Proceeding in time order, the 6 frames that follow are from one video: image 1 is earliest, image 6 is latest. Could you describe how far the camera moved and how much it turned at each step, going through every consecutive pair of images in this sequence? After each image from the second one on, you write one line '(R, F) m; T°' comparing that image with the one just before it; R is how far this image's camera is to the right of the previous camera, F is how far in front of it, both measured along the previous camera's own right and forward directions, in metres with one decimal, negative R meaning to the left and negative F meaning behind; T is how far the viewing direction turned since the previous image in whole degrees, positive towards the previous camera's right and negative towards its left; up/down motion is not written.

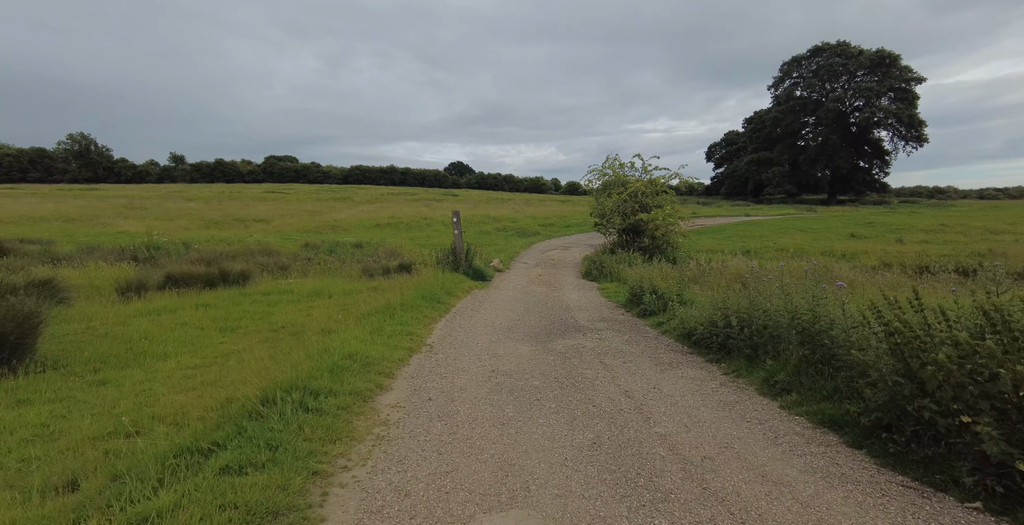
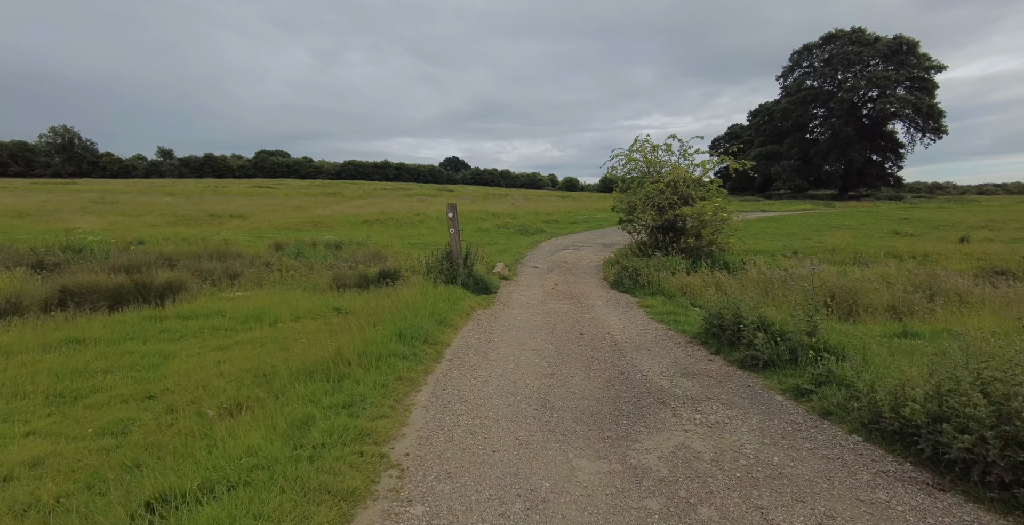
(-0.4, +3.3) m; +1°
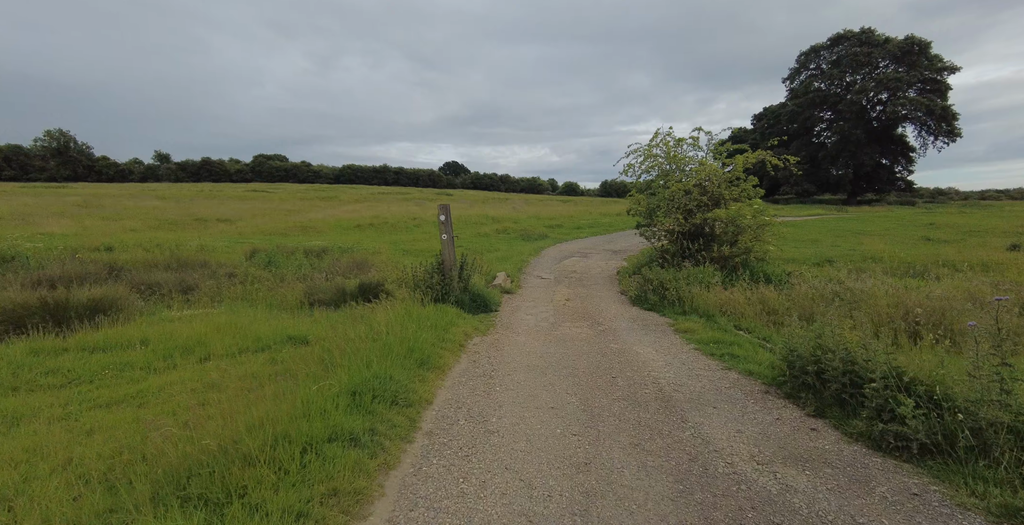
(-0.1, +1.9) m; 0°
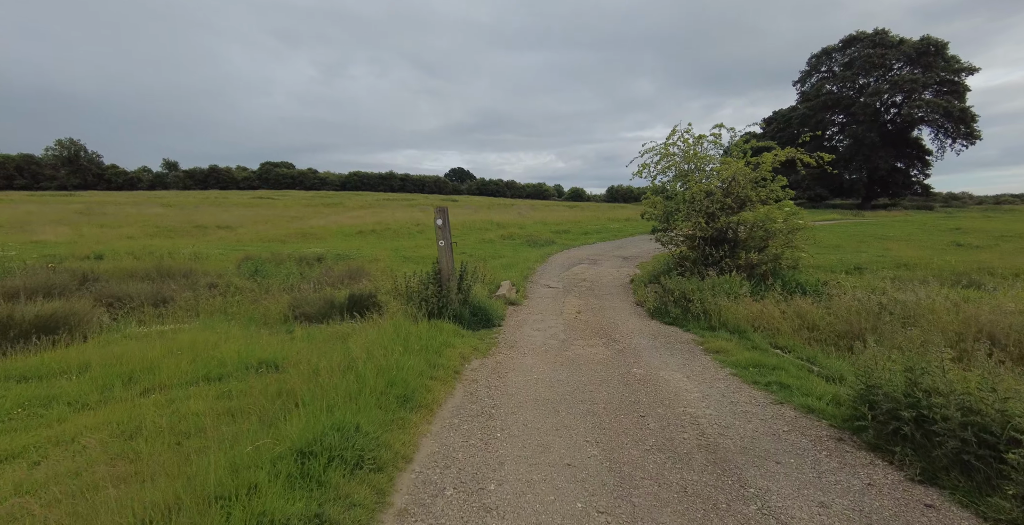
(0.0, +1.0) m; -1°
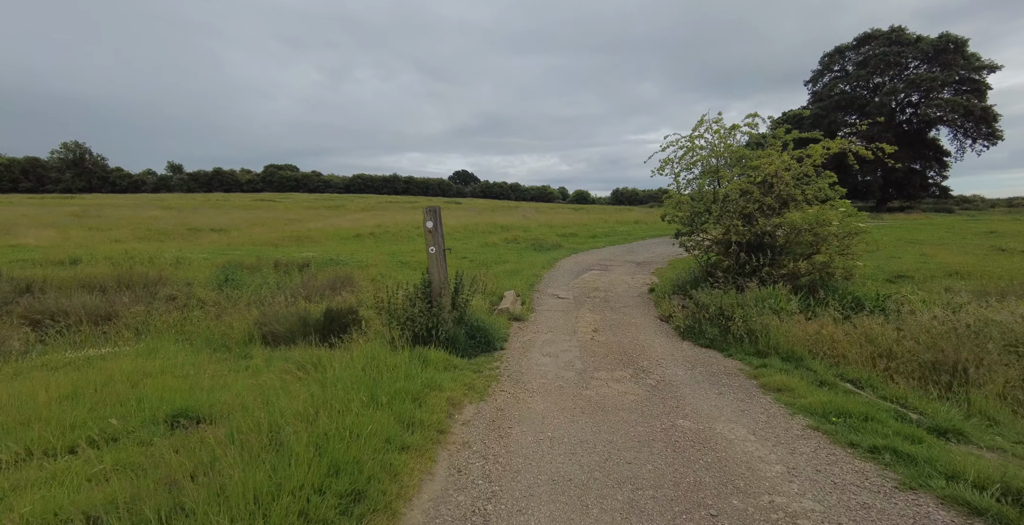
(0.0, +1.5) m; -1°
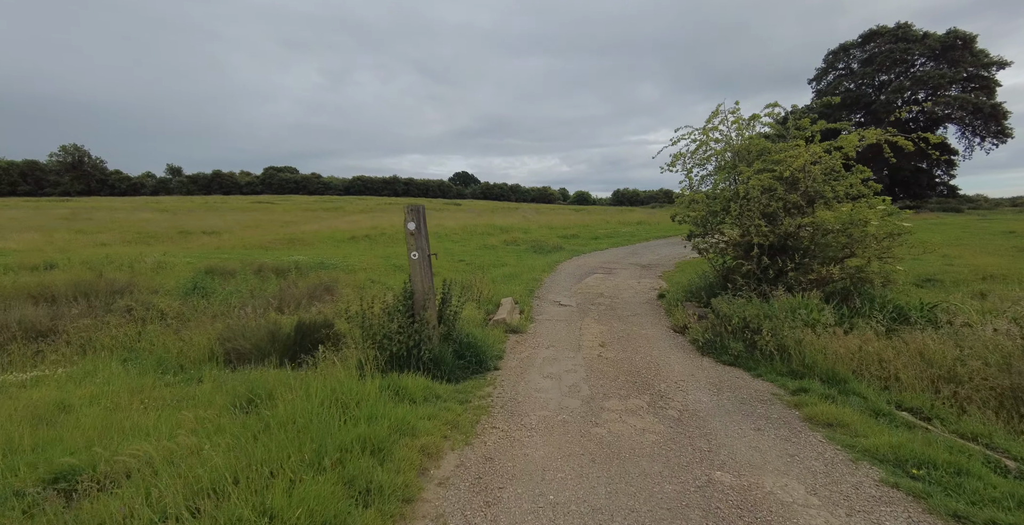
(+0.1, +1.0) m; 0°
